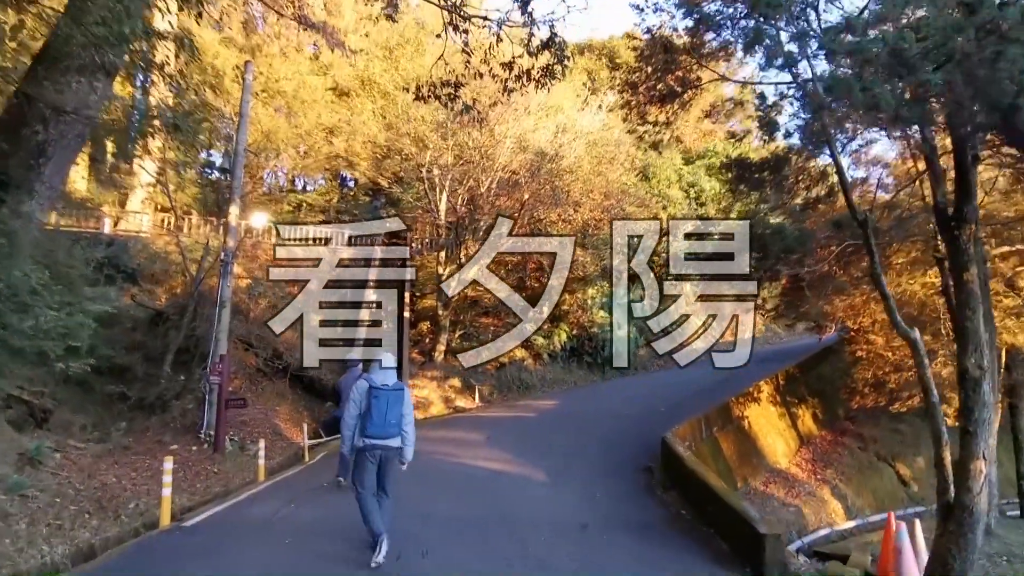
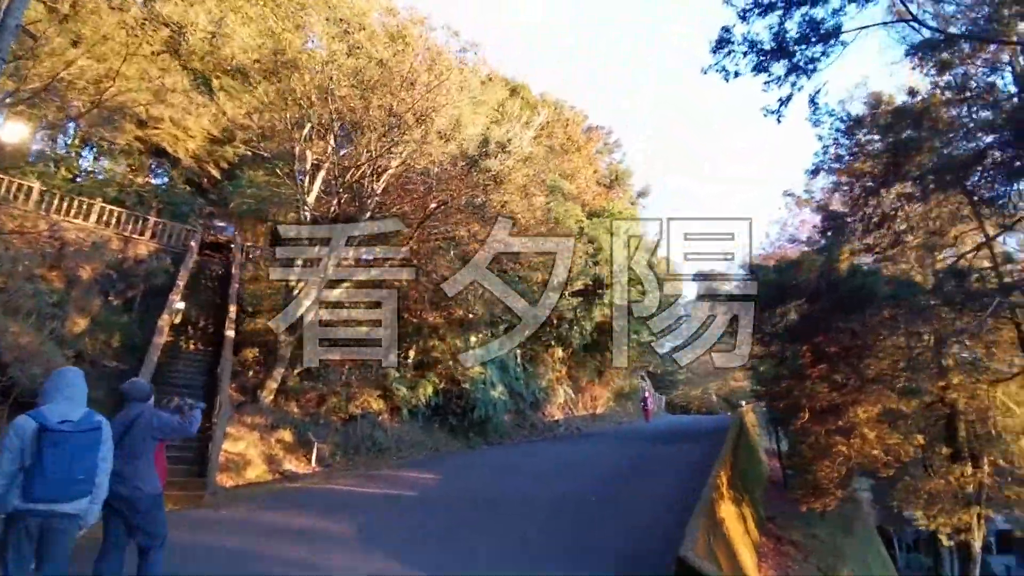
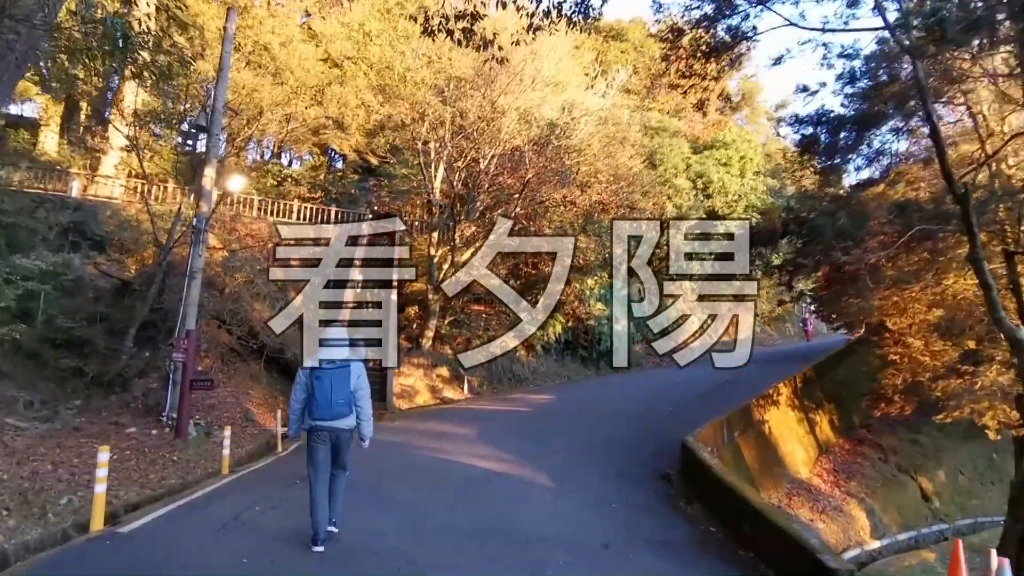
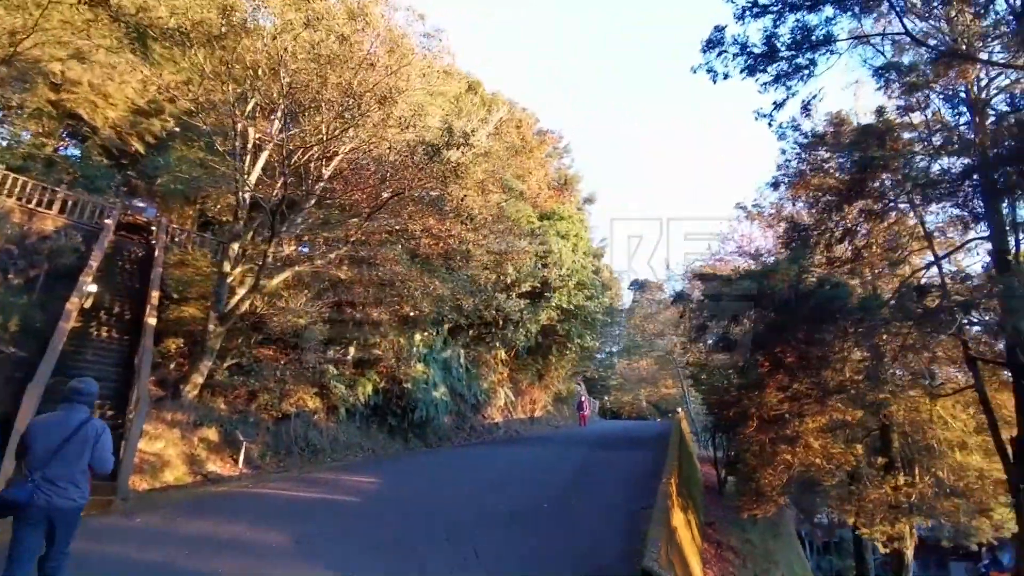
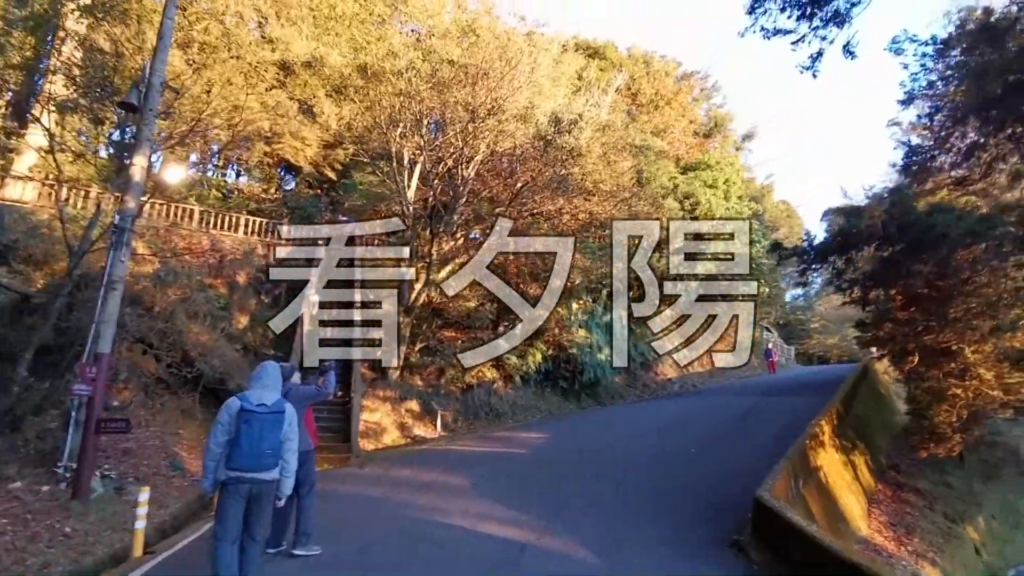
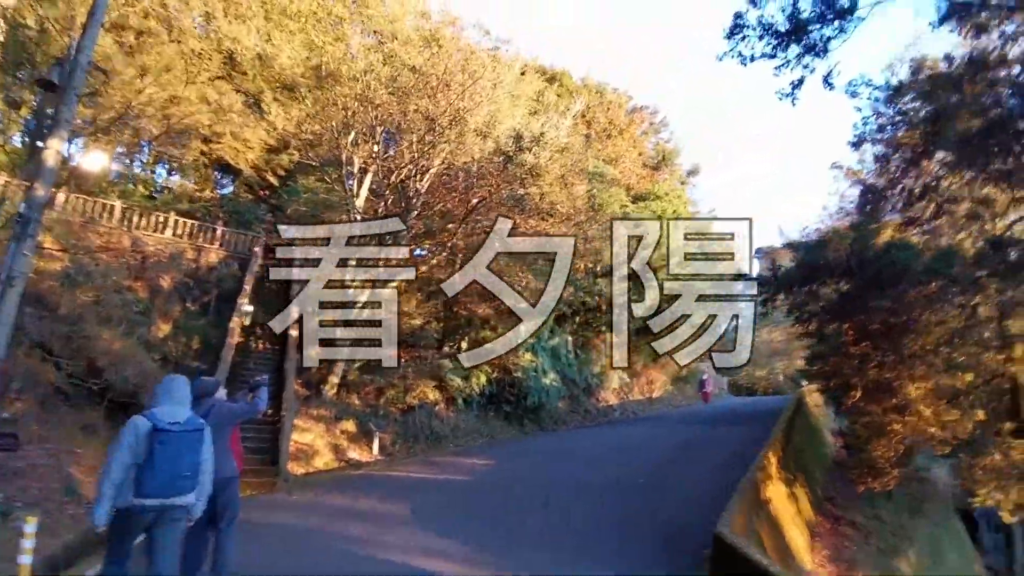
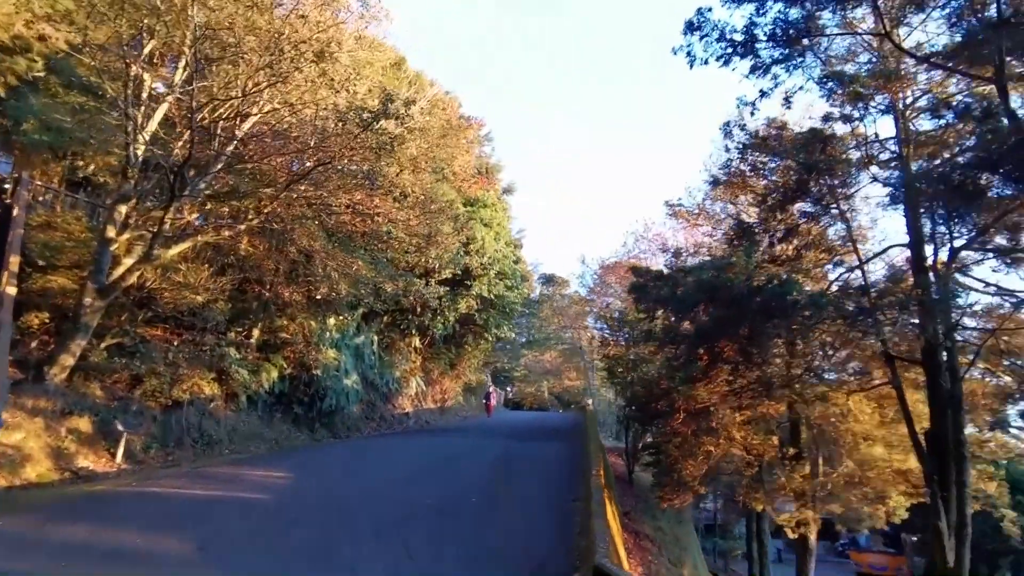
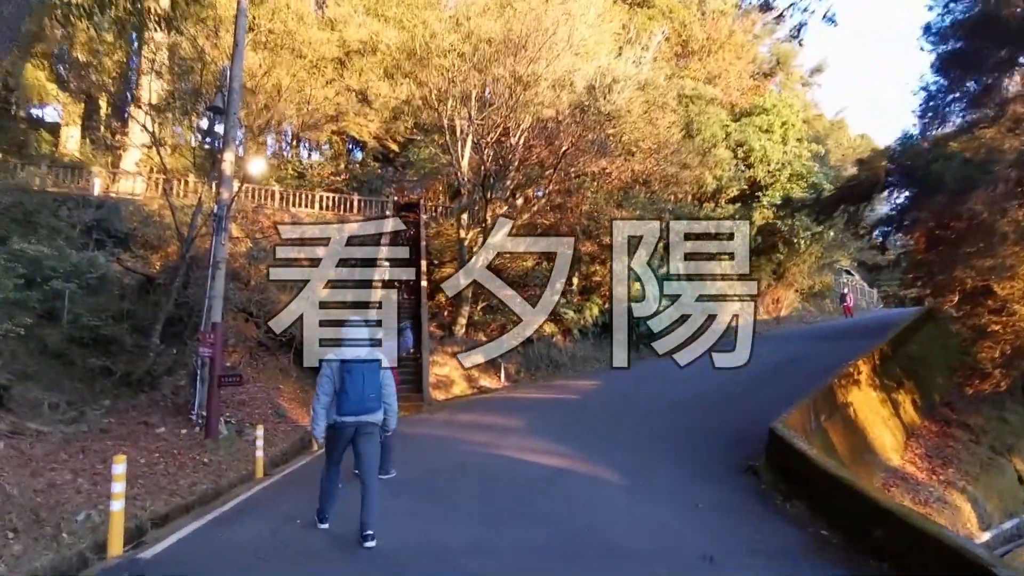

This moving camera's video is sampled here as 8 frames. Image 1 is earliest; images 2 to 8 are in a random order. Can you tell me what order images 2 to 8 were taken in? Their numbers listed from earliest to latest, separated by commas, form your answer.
3, 8, 5, 6, 2, 4, 7
